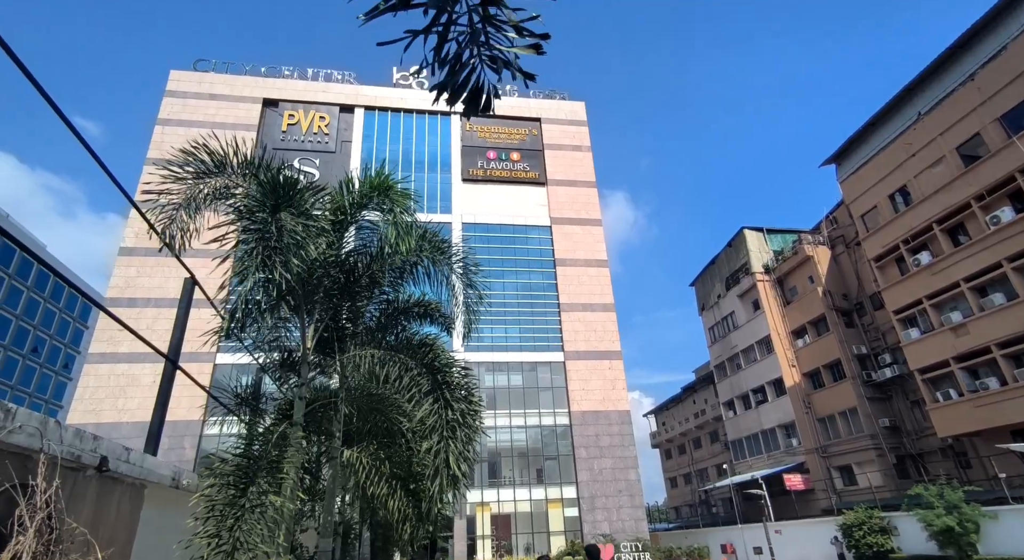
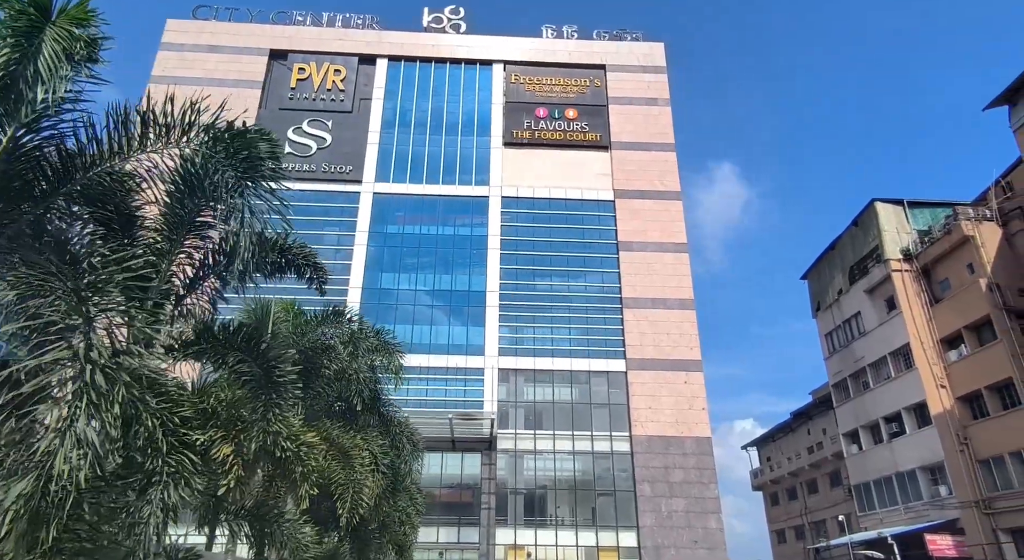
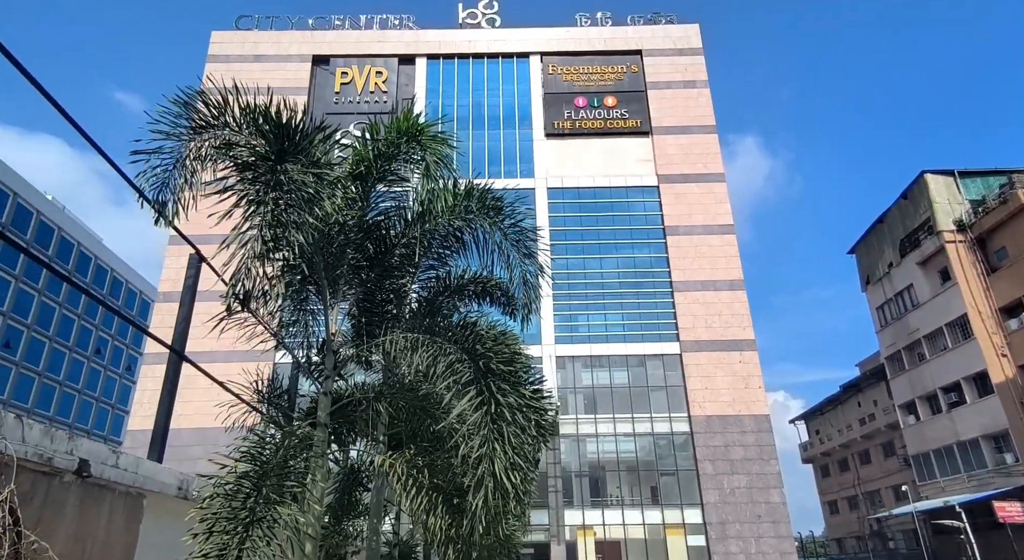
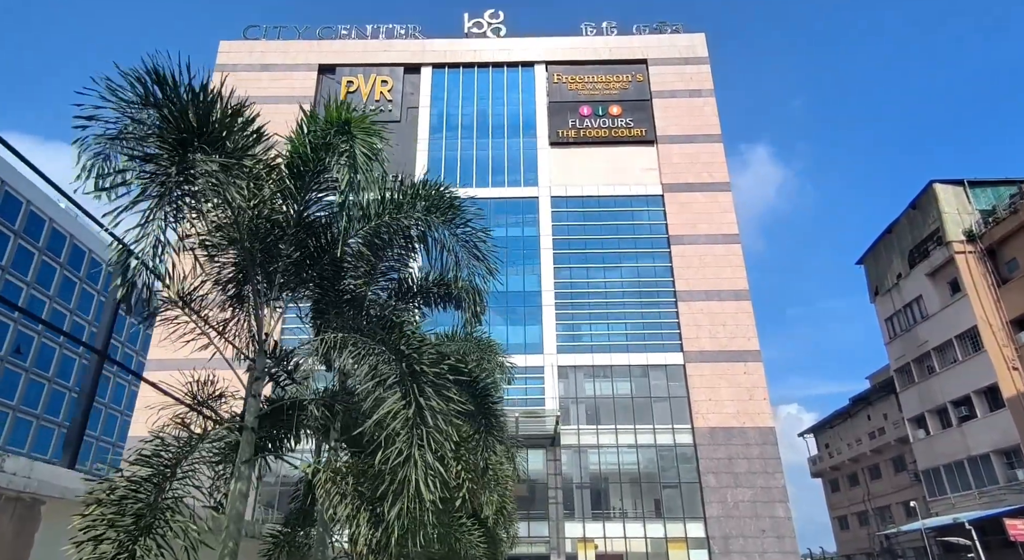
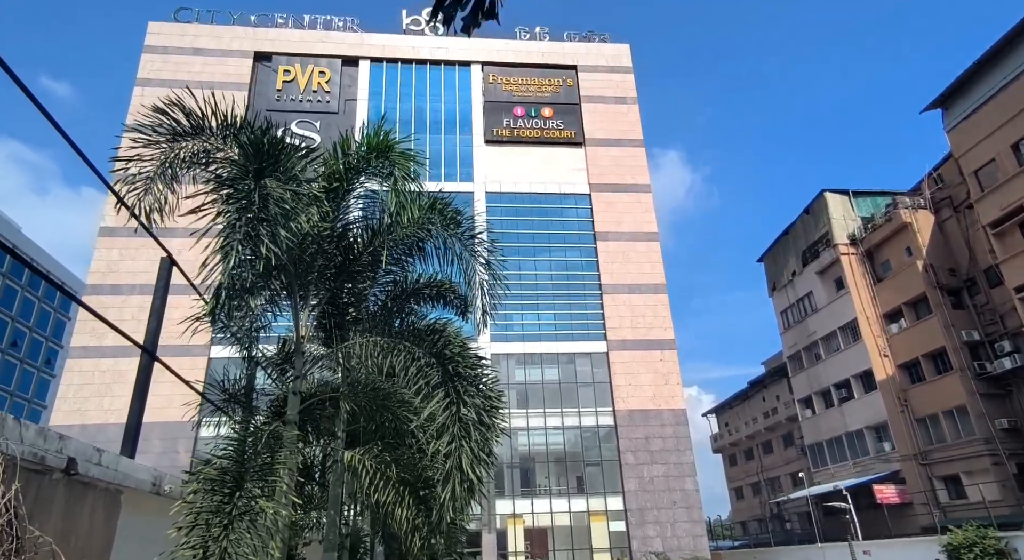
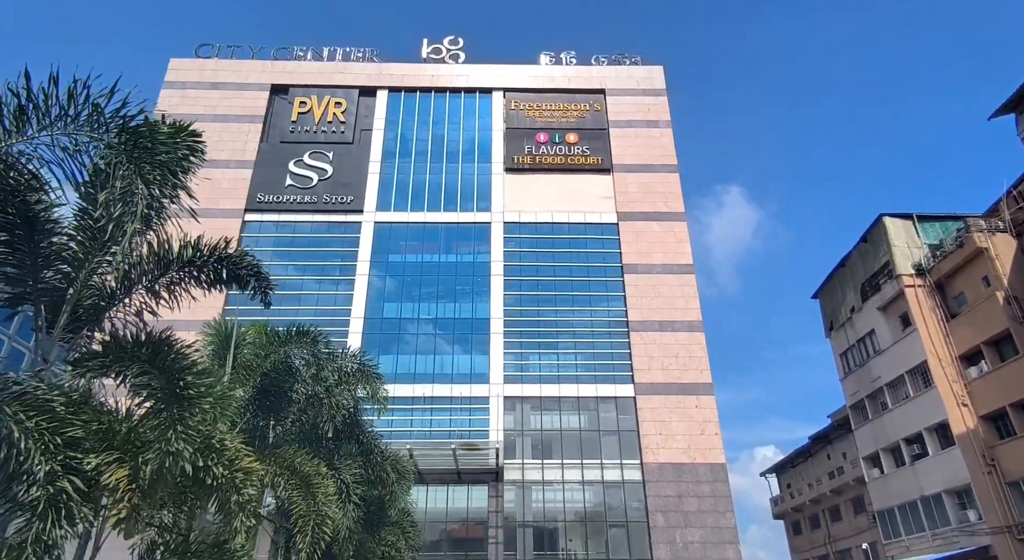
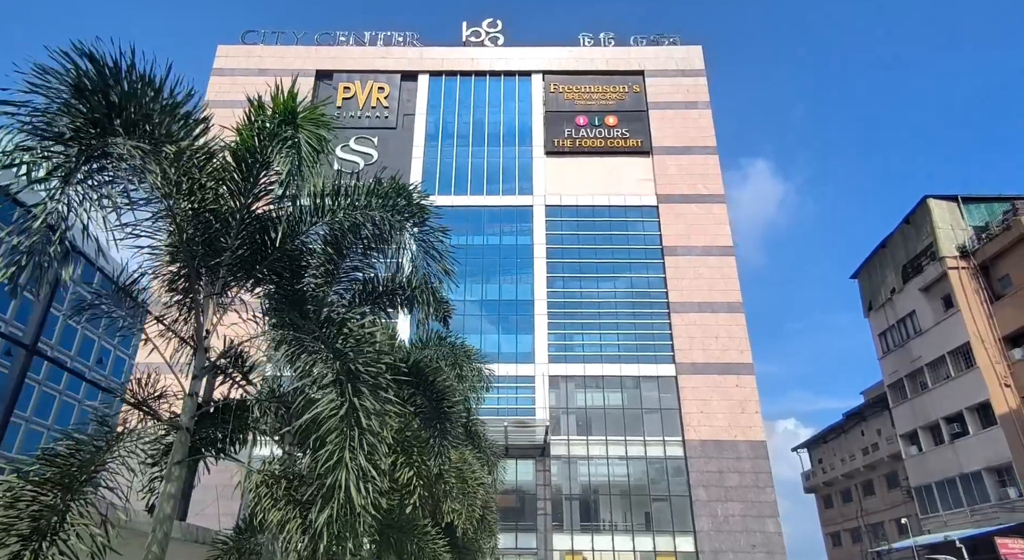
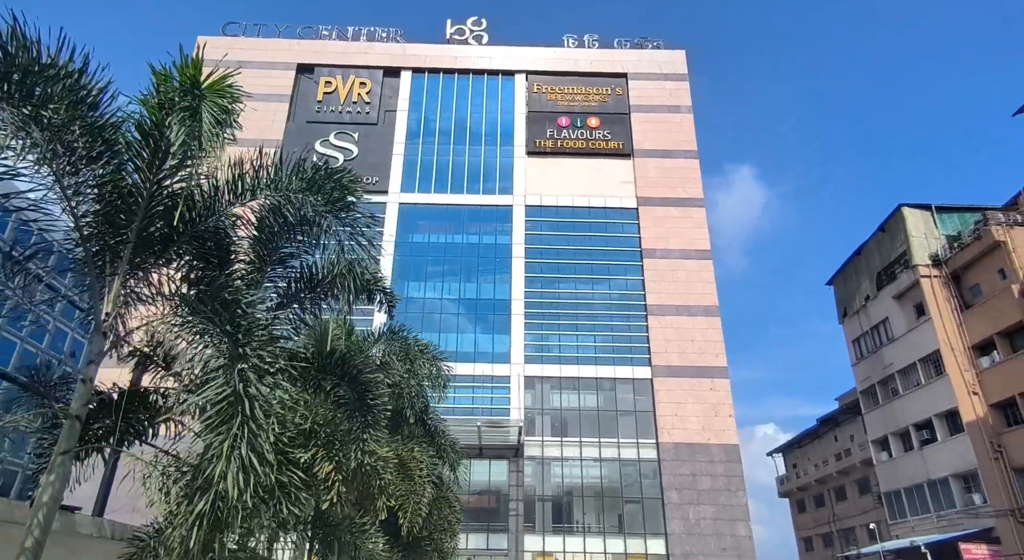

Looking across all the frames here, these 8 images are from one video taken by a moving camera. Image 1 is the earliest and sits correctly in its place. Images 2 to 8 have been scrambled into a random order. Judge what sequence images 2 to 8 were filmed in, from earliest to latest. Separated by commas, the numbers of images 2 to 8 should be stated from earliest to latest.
5, 3, 4, 7, 8, 2, 6
